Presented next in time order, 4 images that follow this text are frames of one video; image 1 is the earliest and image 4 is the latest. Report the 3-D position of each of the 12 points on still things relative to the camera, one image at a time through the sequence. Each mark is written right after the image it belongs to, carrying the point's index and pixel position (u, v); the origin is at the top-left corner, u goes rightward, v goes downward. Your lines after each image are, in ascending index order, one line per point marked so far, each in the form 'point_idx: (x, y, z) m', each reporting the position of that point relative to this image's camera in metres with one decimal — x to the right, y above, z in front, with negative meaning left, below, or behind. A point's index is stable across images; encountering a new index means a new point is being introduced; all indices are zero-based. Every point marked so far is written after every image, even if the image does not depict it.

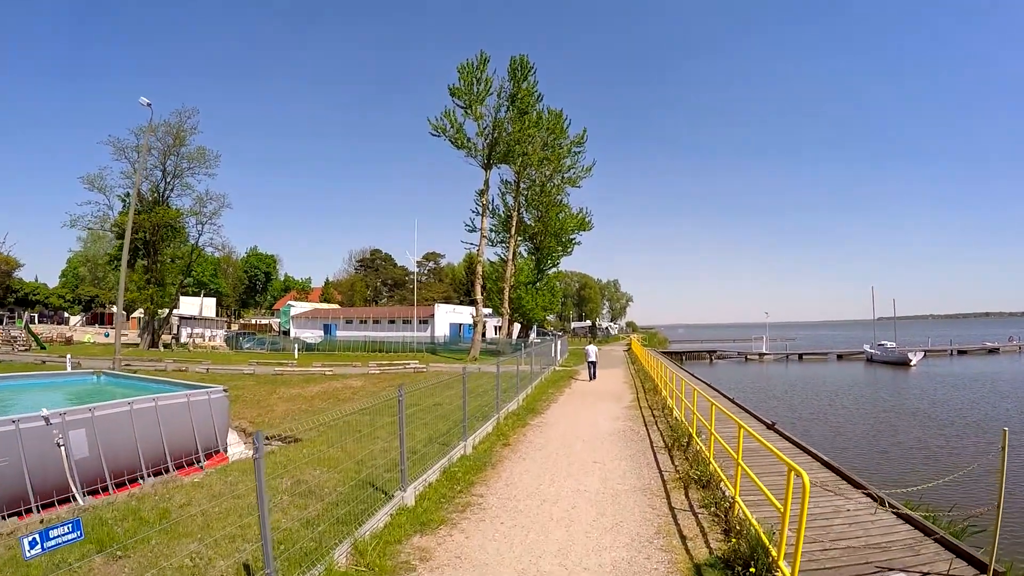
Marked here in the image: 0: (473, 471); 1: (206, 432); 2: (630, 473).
0: (-0.6, -2.9, +9.3) m
1: (-7.0, -3.2, +13.4) m
2: (+1.9, -2.9, +9.3) m
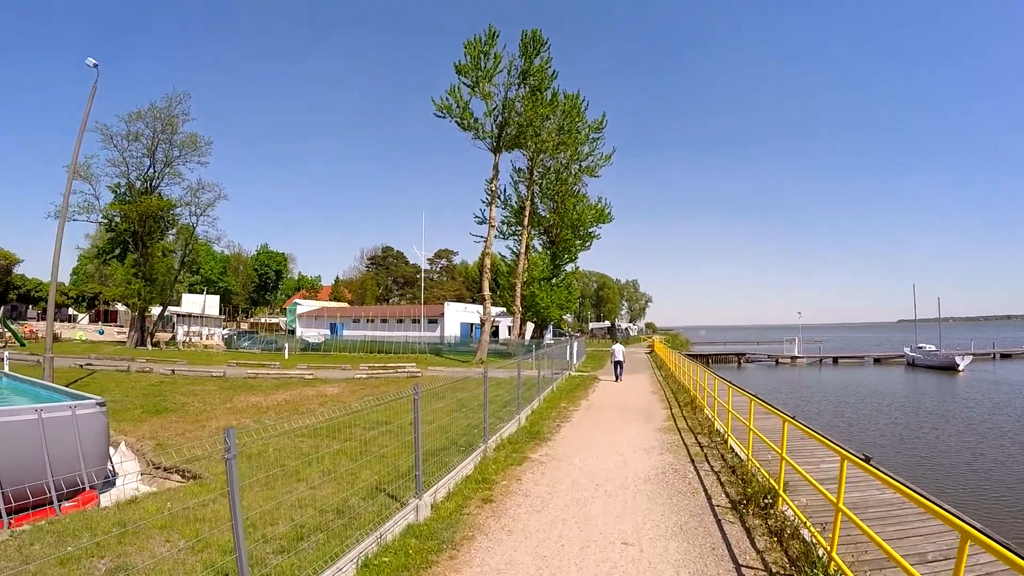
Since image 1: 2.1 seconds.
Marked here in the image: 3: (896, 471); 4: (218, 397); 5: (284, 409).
0: (-0.9, -2.5, +5.5) m
1: (-7.1, -2.8, +9.7) m
2: (+1.6, -2.6, +5.4) m
3: (+11.2, -5.3, +17.5) m
4: (-9.8, -3.7, +19.8) m
5: (-6.3, -3.3, +16.4) m
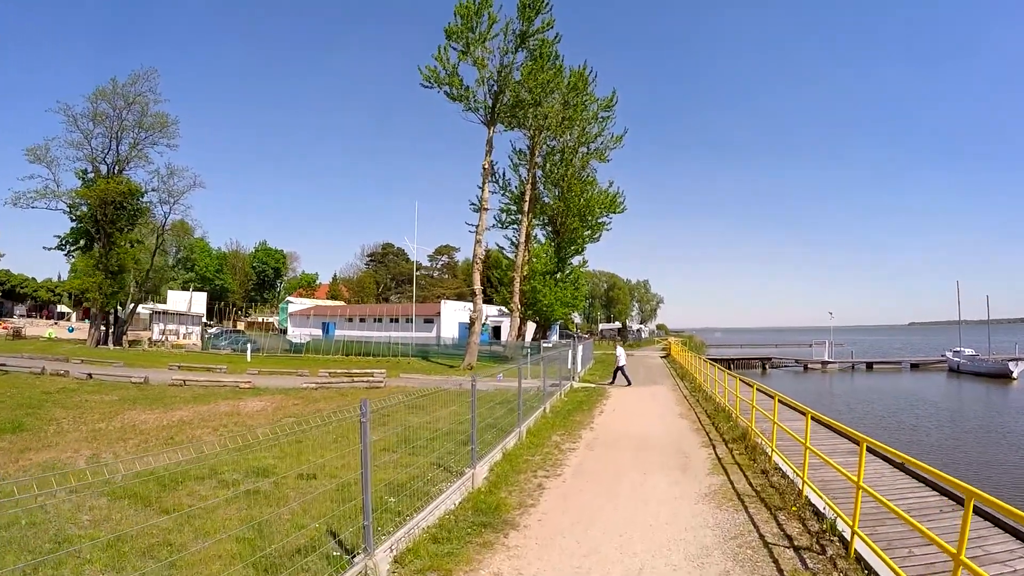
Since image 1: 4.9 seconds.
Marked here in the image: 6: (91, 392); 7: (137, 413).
0: (-1.7, -2.1, +0.5) m
1: (-7.8, -2.4, +4.9) m
2: (+0.8, -2.1, +0.4) m
3: (+10.6, -4.9, +12.4) m
4: (-10.3, -3.3, +15.0) m
5: (-6.8, -2.9, +11.6) m
6: (-13.7, -3.4, +19.6) m
7: (-9.9, -3.3, +15.8) m
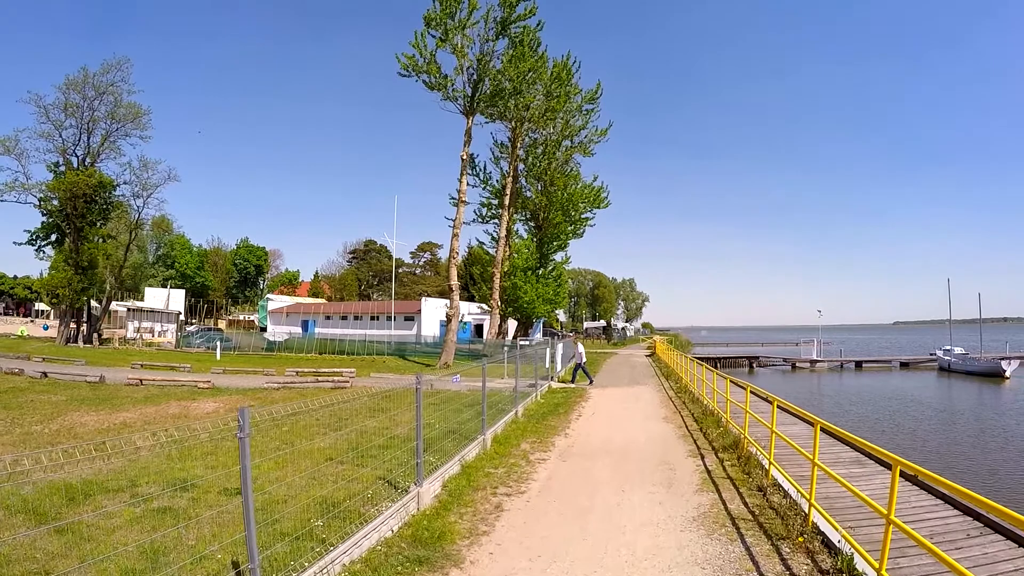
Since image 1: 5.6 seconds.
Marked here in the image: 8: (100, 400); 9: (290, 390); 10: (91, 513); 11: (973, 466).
0: (-2.0, -2.0, -0.6) m
1: (-8.3, -2.2, +3.6) m
2: (+0.4, -2.0, -0.7) m
3: (+10.1, -4.8, +11.4) m
4: (-10.9, -3.0, +13.7) m
5: (-7.4, -2.7, +10.3) m
6: (-14.4, -3.1, +18.2) m
7: (-10.5, -3.1, +14.5) m
8: (-11.3, -3.1, +16.6) m
9: (-6.2, -2.9, +16.9) m
10: (-5.2, -2.8, +7.5) m
11: (+14.0, -5.5, +18.3) m
